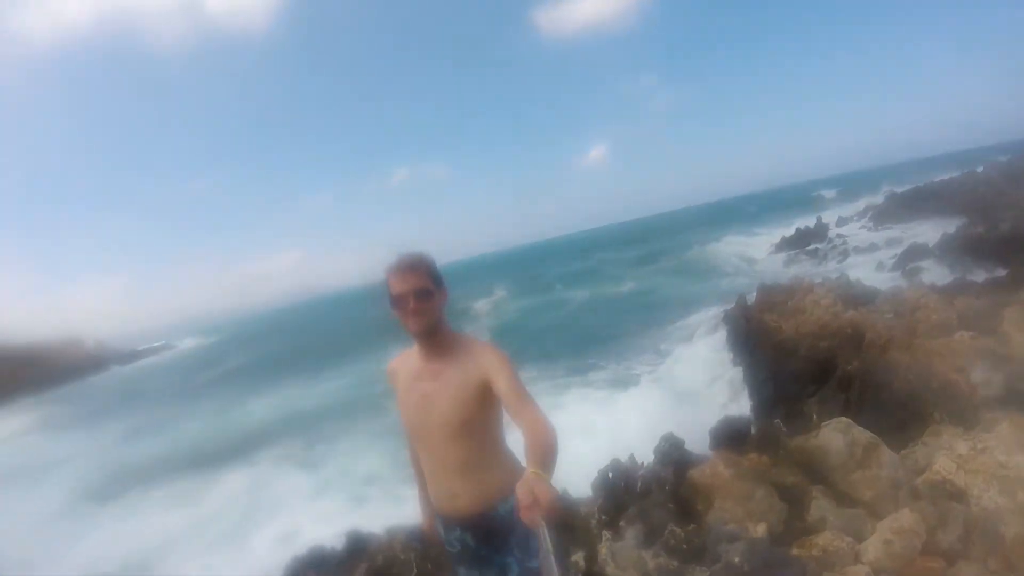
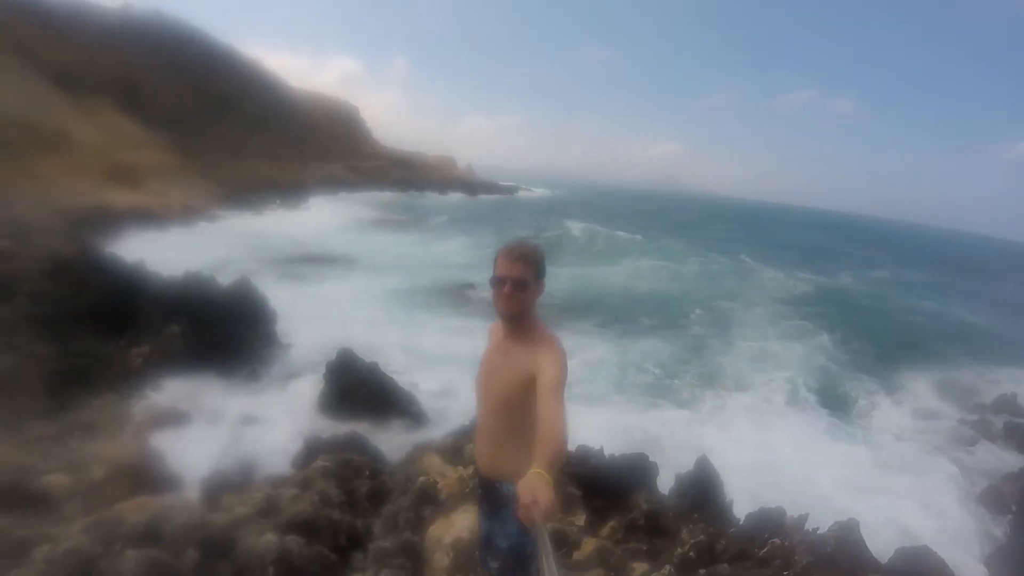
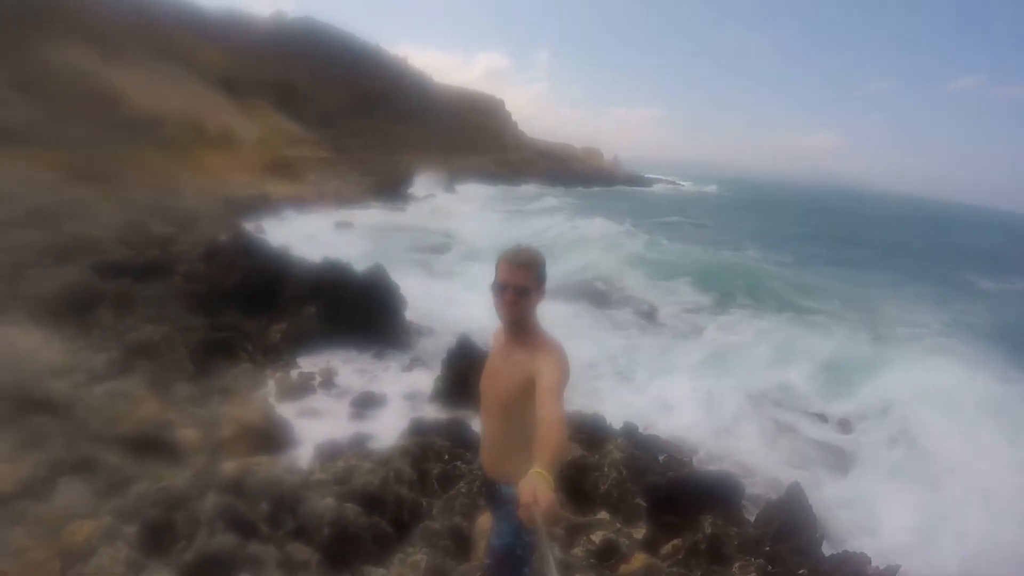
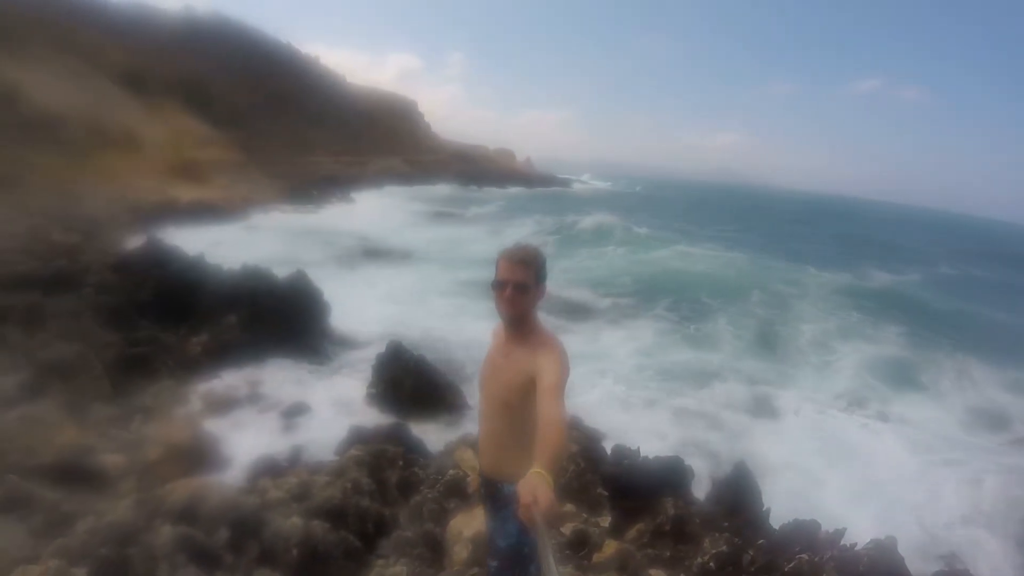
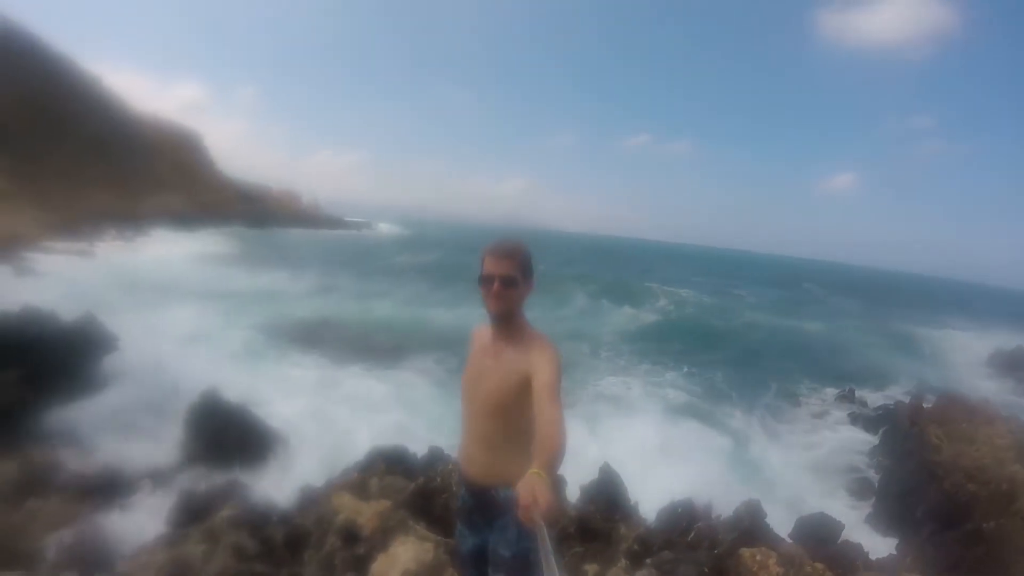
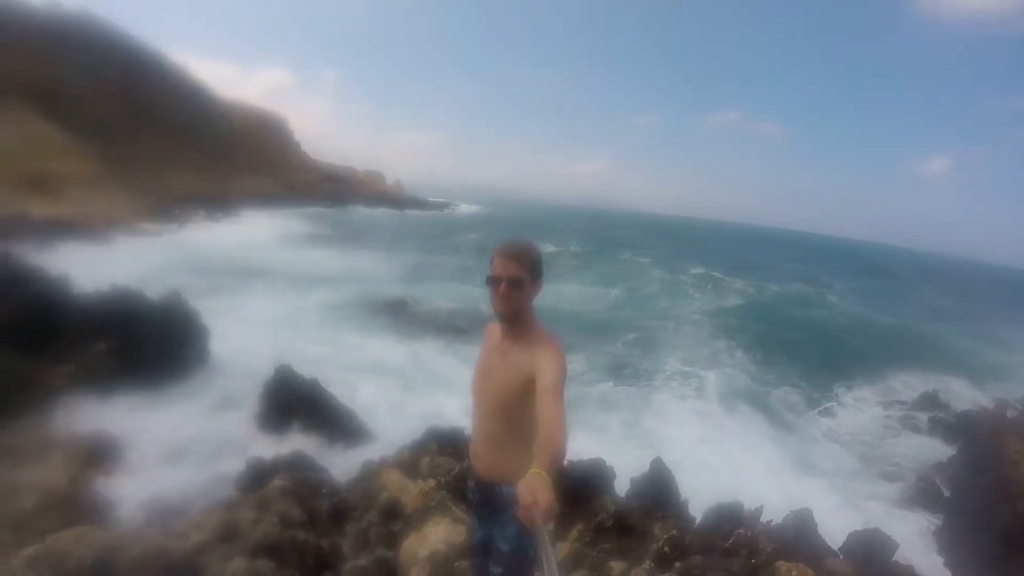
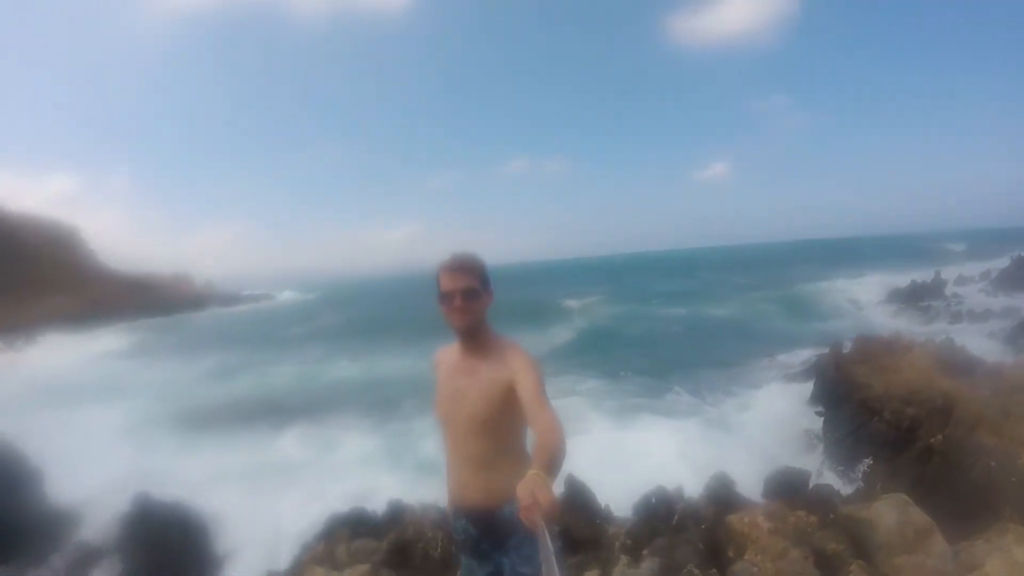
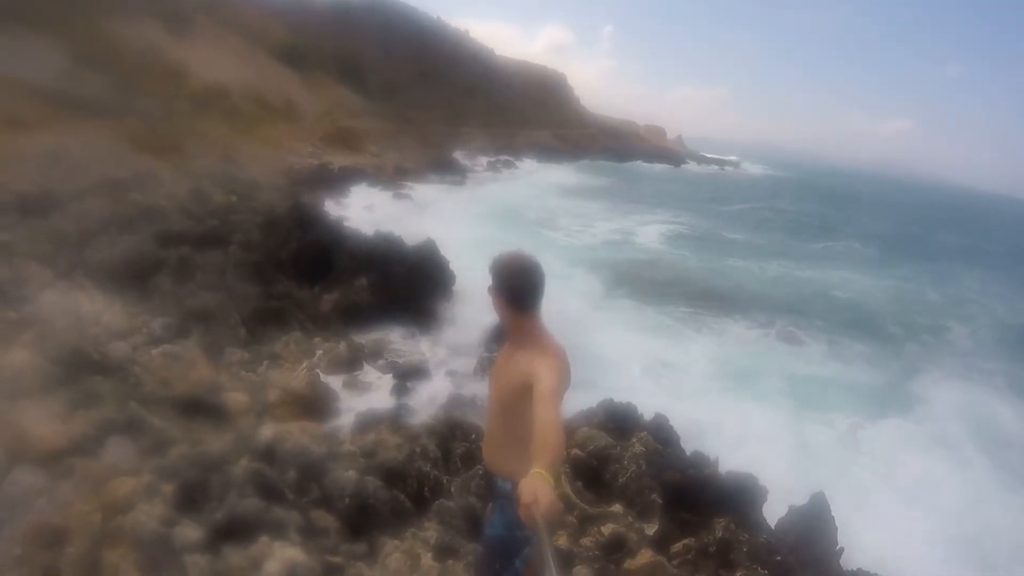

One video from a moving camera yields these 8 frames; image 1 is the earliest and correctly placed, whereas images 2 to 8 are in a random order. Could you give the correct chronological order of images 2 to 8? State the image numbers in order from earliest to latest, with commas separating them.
7, 5, 6, 2, 4, 3, 8
